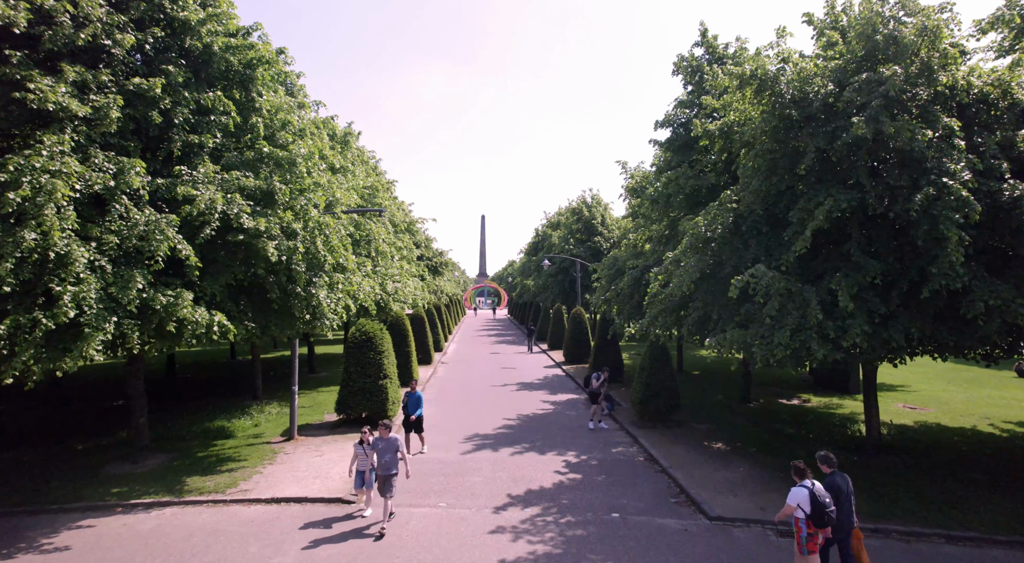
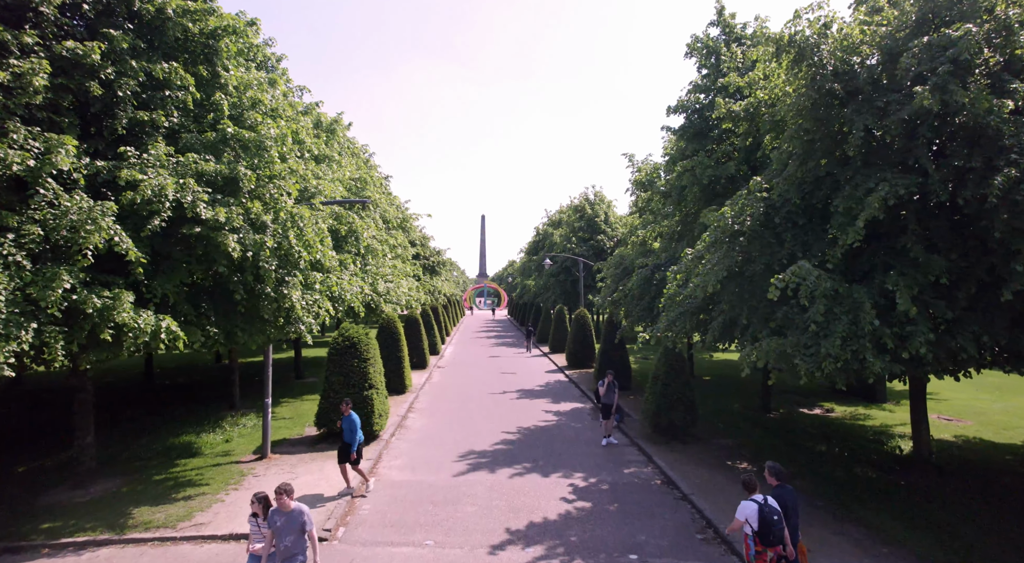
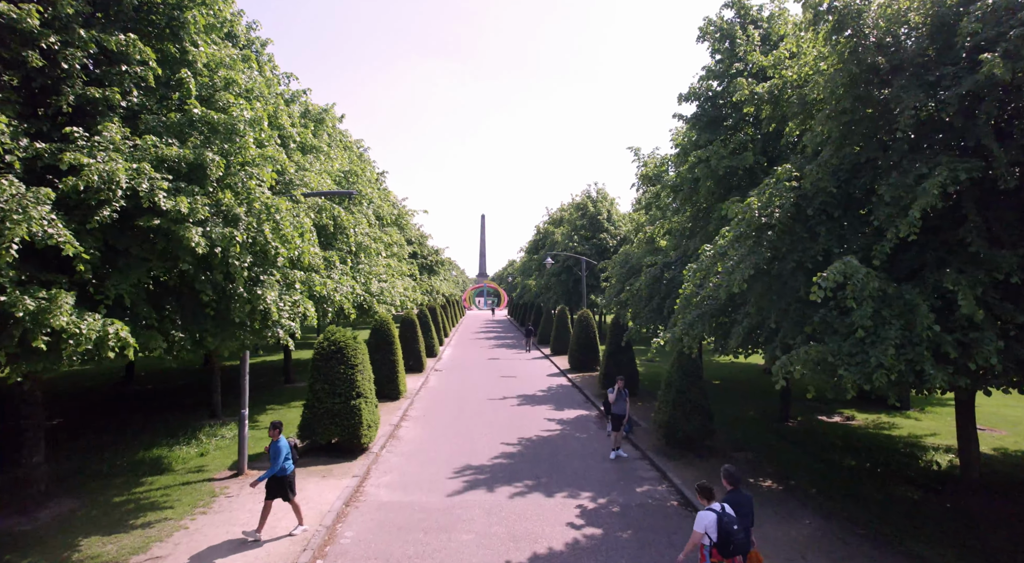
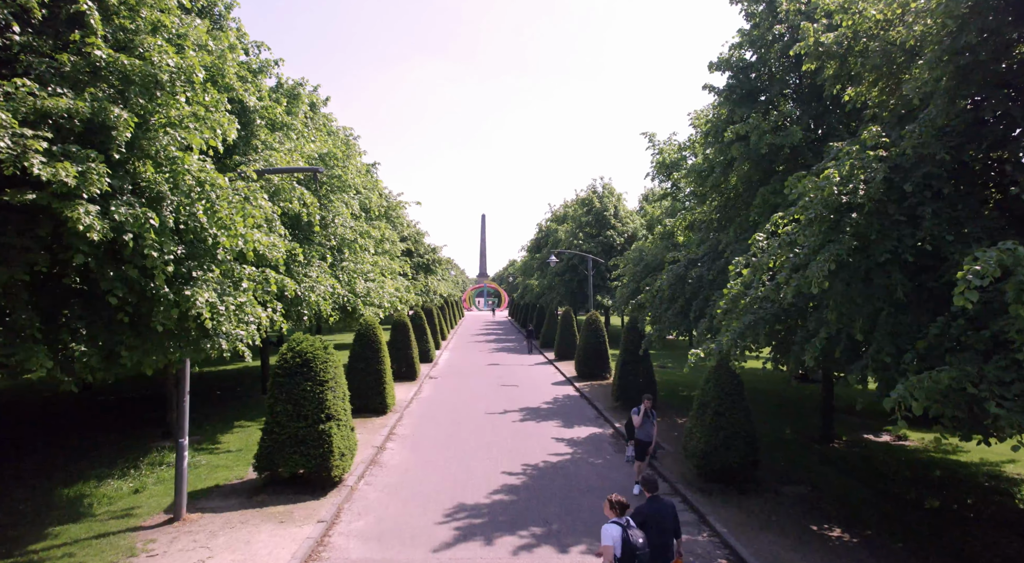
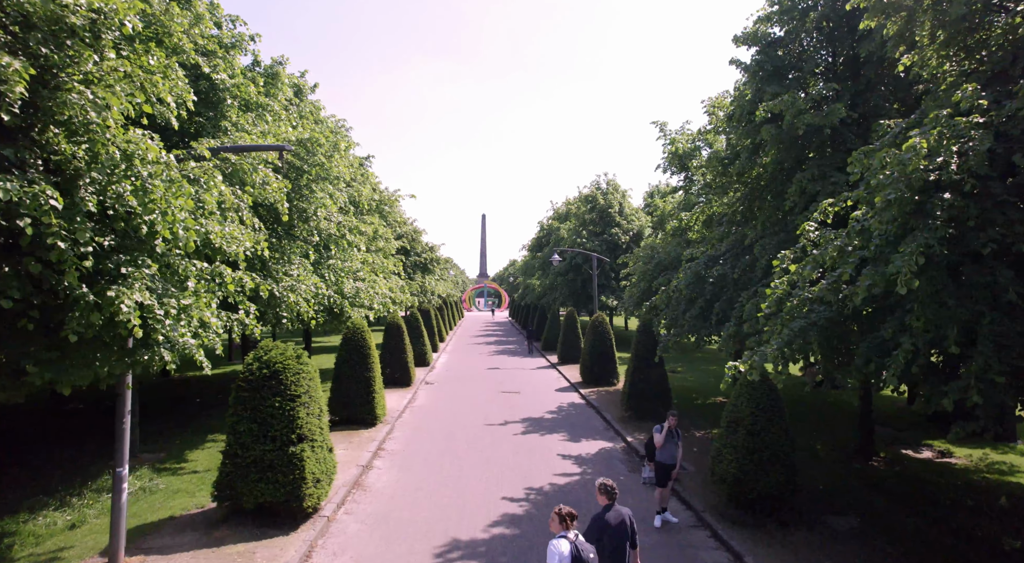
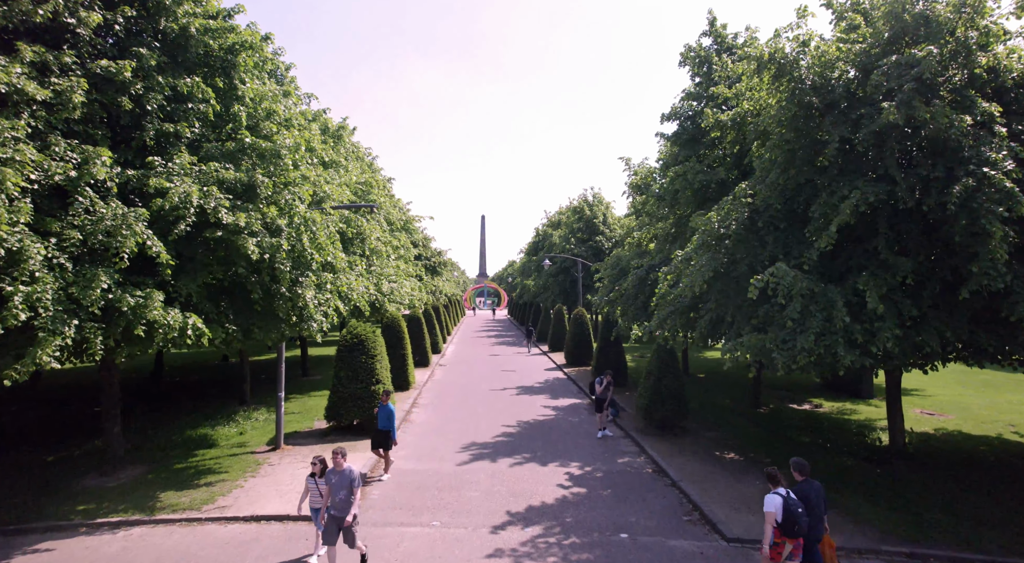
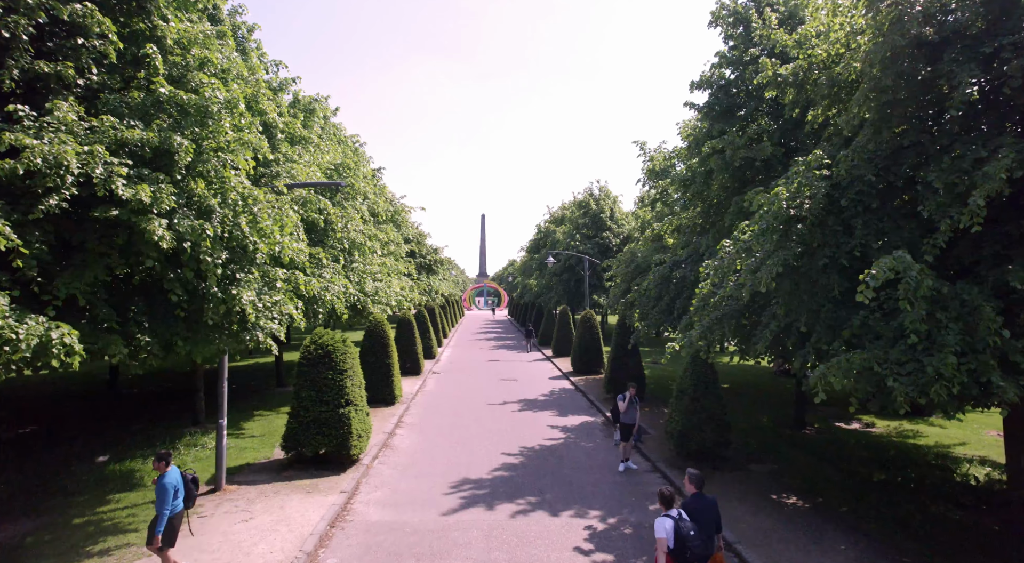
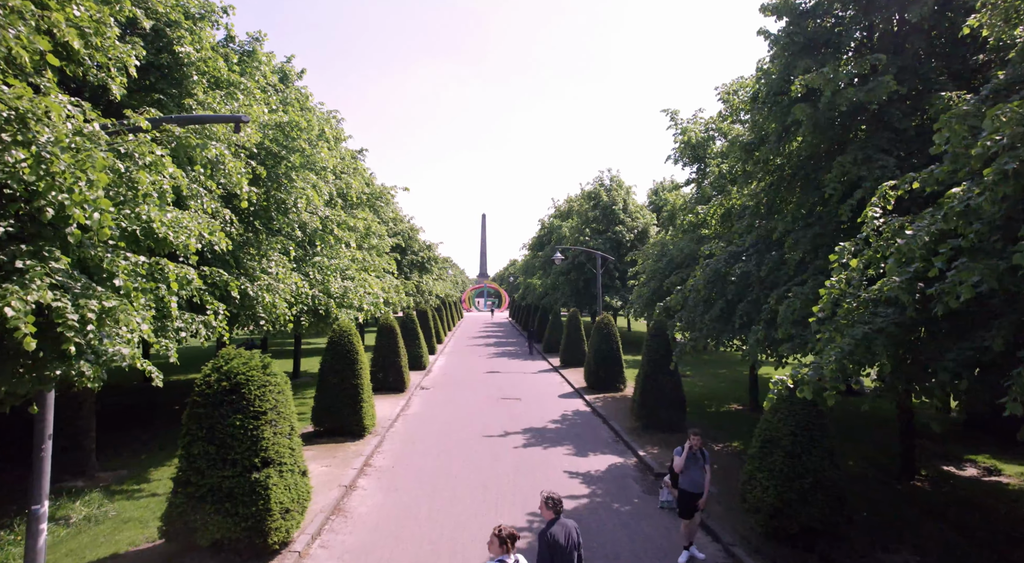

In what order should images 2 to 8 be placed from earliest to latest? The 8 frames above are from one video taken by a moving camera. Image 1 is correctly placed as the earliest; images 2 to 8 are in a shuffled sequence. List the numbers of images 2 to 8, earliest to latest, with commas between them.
6, 2, 3, 7, 4, 5, 8
